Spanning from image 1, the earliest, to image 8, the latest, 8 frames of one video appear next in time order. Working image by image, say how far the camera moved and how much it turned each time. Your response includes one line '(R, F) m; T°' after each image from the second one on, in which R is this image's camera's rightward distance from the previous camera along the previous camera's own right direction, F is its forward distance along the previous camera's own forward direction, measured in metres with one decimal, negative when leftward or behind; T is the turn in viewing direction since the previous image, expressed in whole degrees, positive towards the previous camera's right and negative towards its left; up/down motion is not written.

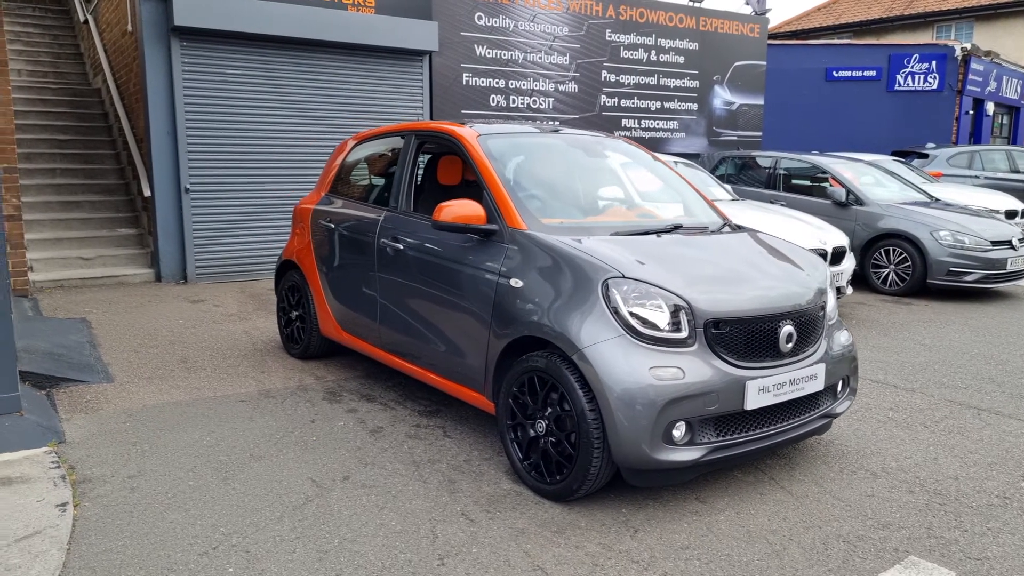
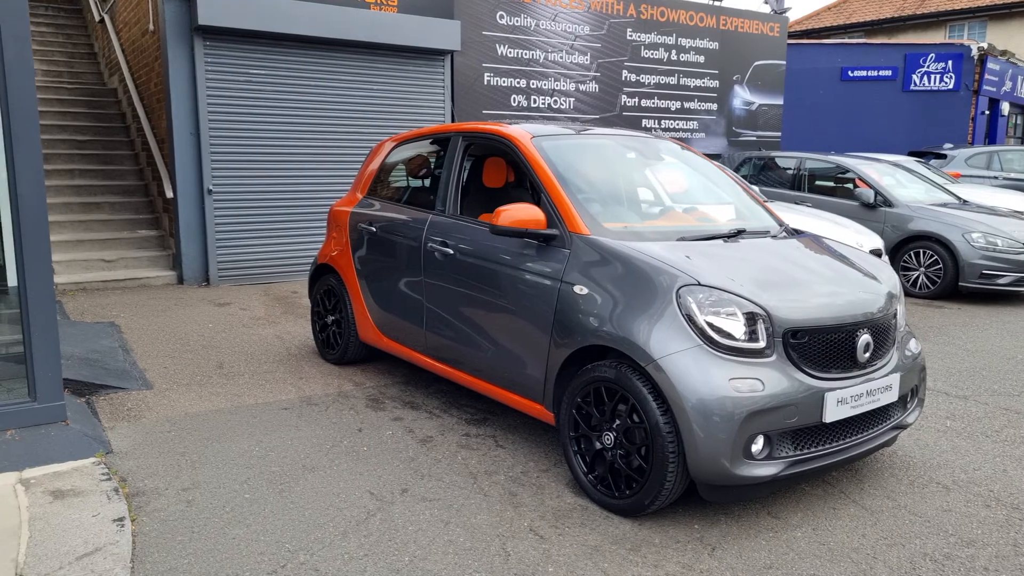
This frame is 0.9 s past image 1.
(-0.3, +0.1) m; 0°
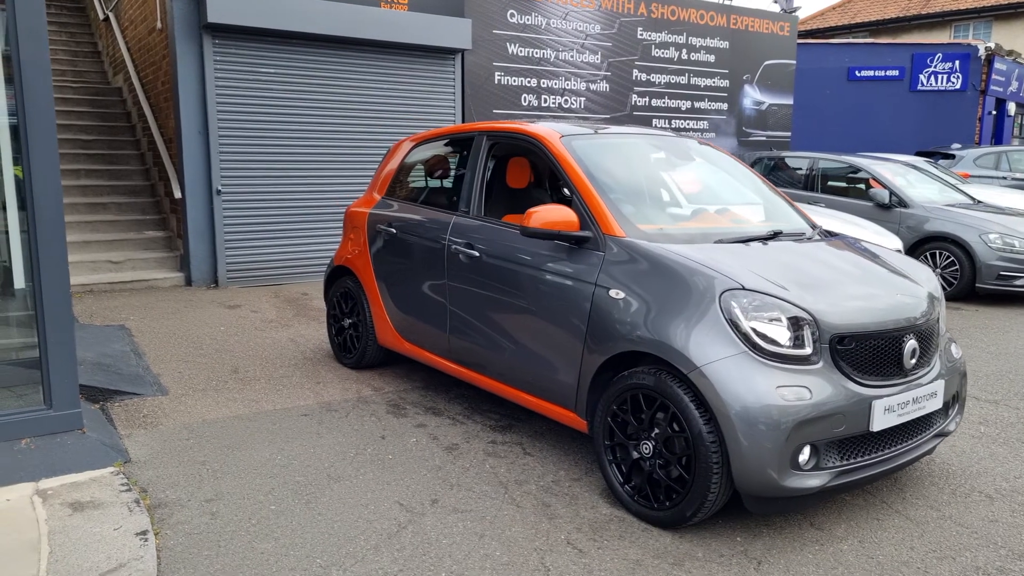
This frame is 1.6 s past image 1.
(-0.2, +0.1) m; 0°
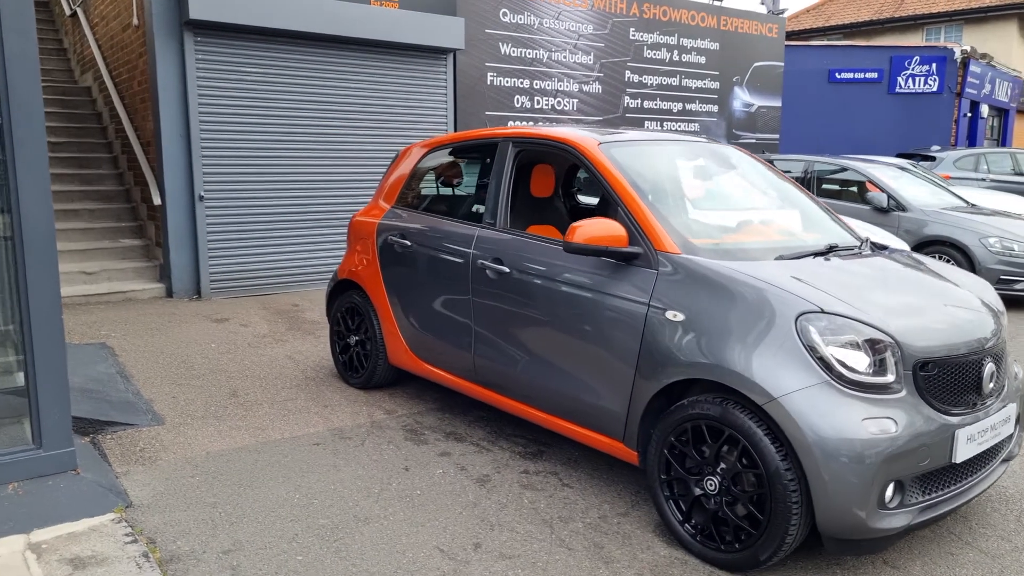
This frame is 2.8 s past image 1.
(-0.3, +0.3) m; +2°
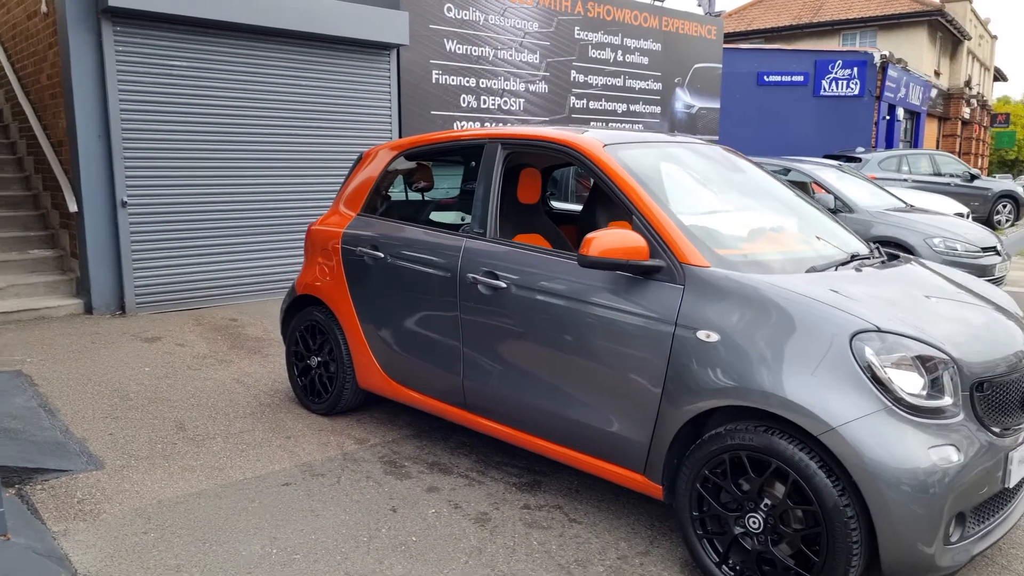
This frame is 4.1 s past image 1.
(-0.4, +0.4) m; +6°
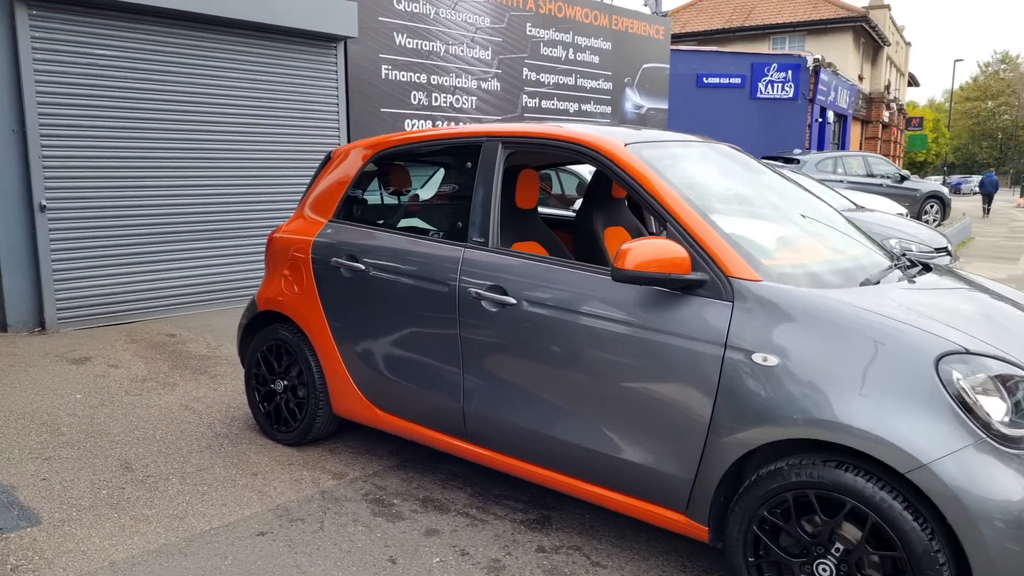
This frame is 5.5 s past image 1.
(-0.3, +0.4) m; +5°
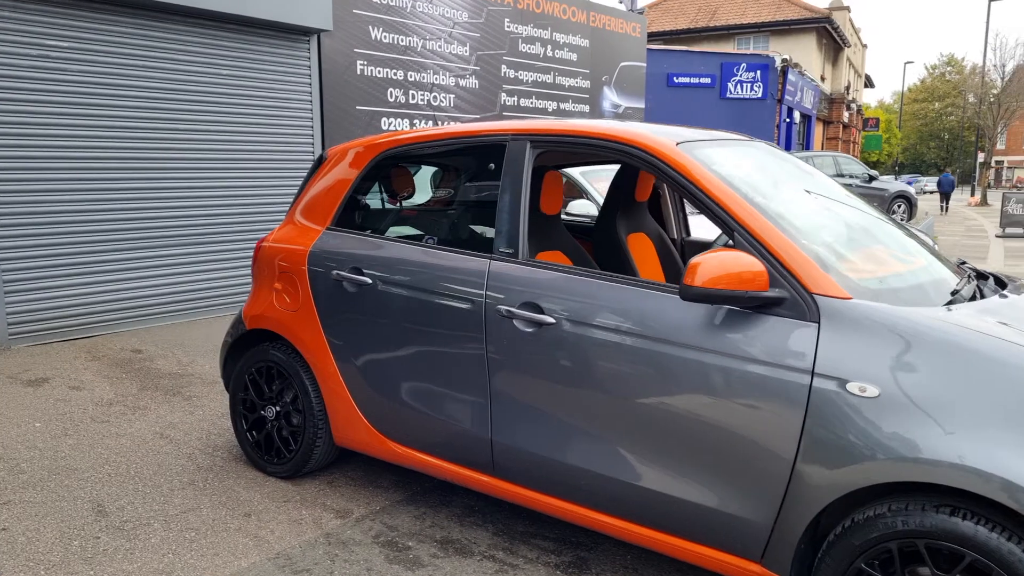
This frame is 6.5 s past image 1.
(-0.3, +0.4) m; +3°
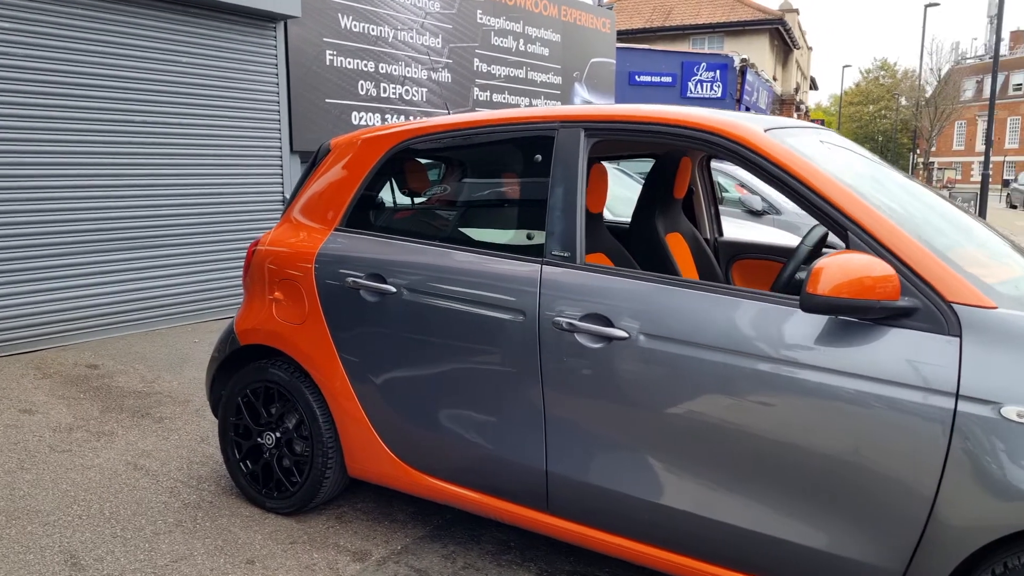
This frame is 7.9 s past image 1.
(-0.4, +0.4) m; +4°
